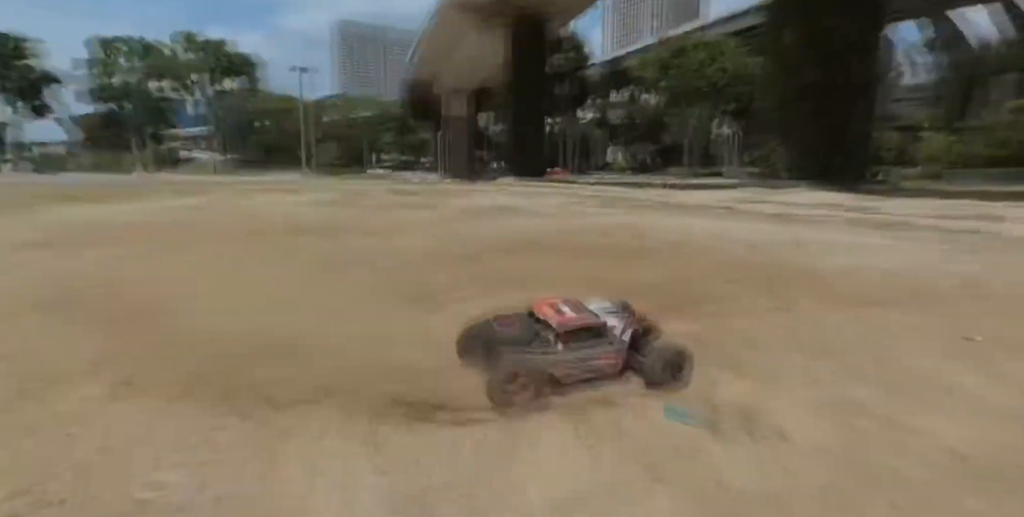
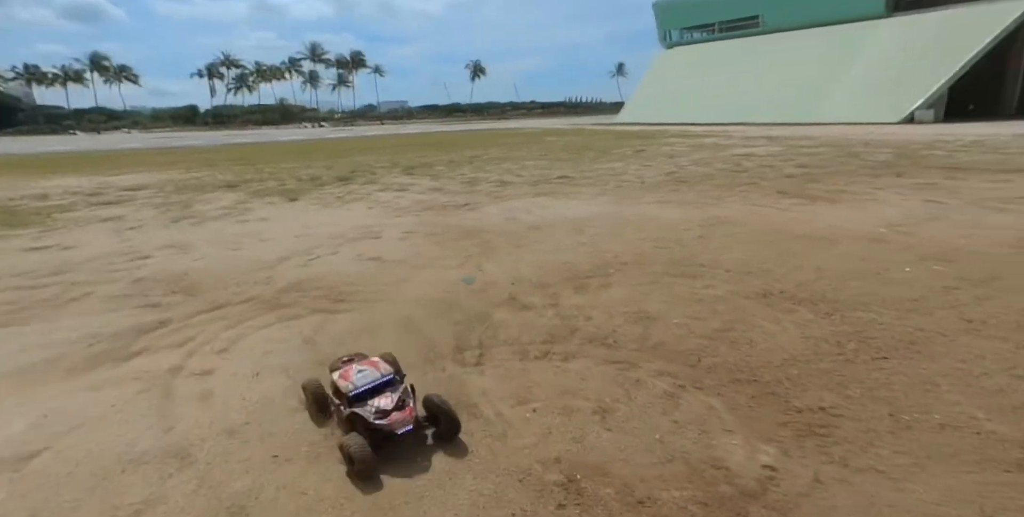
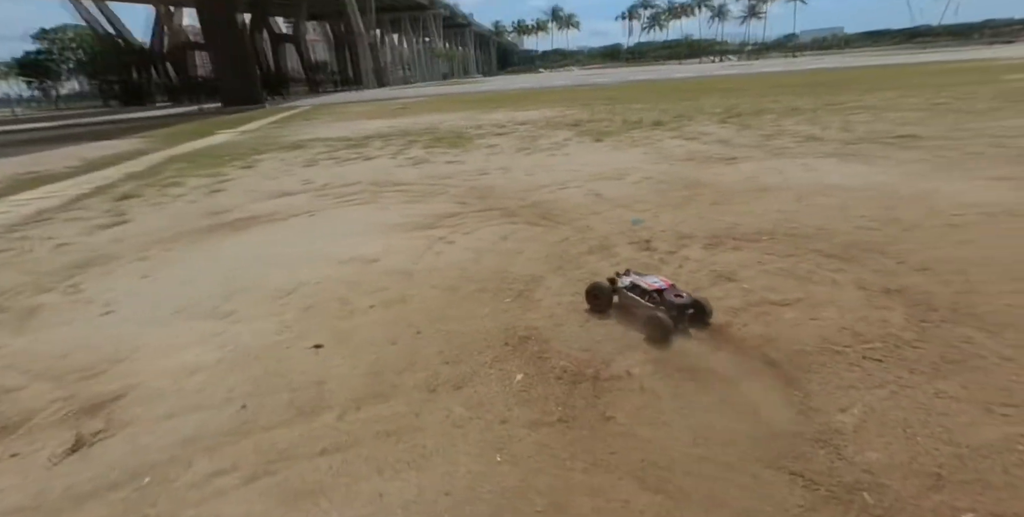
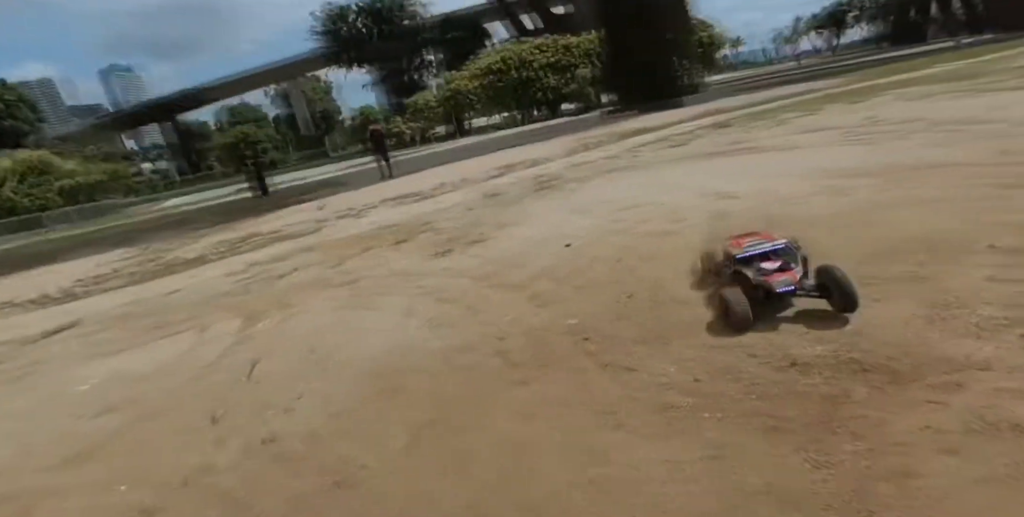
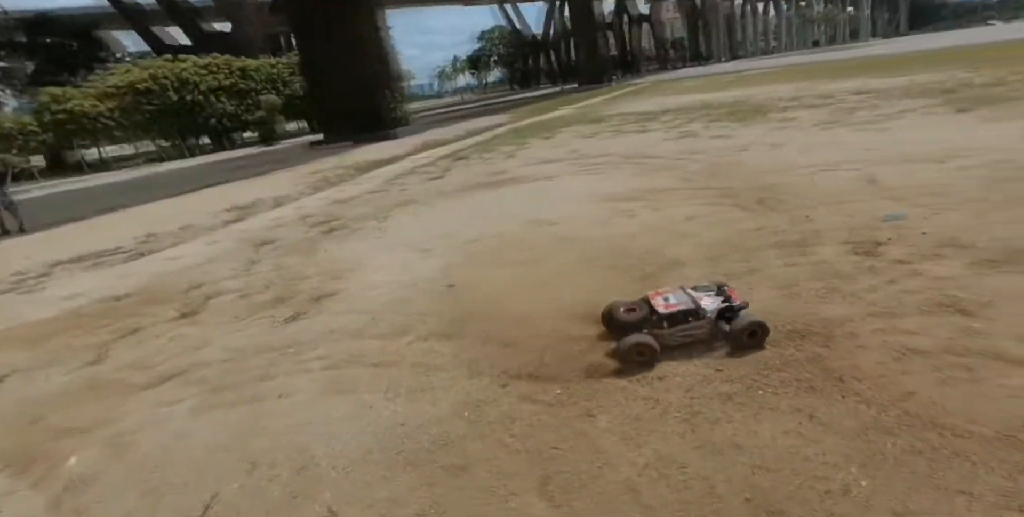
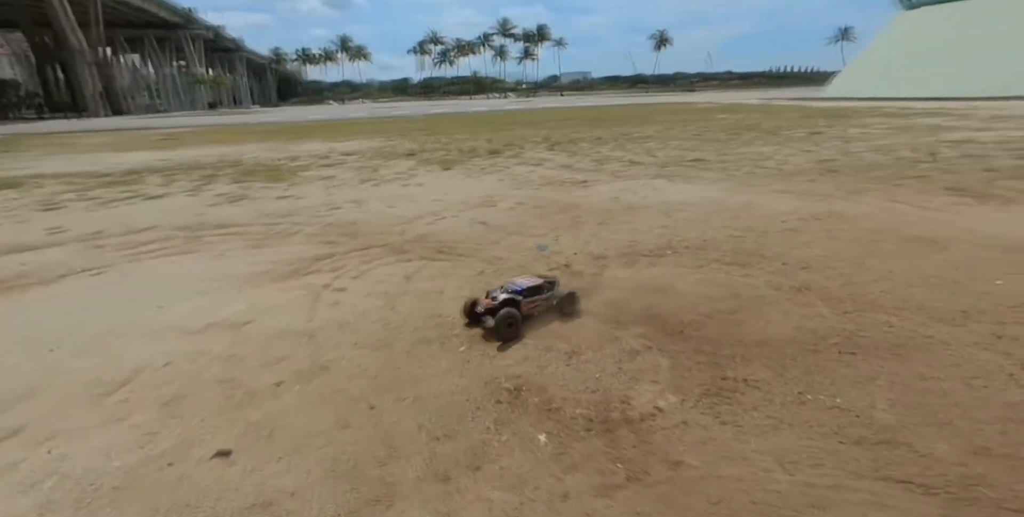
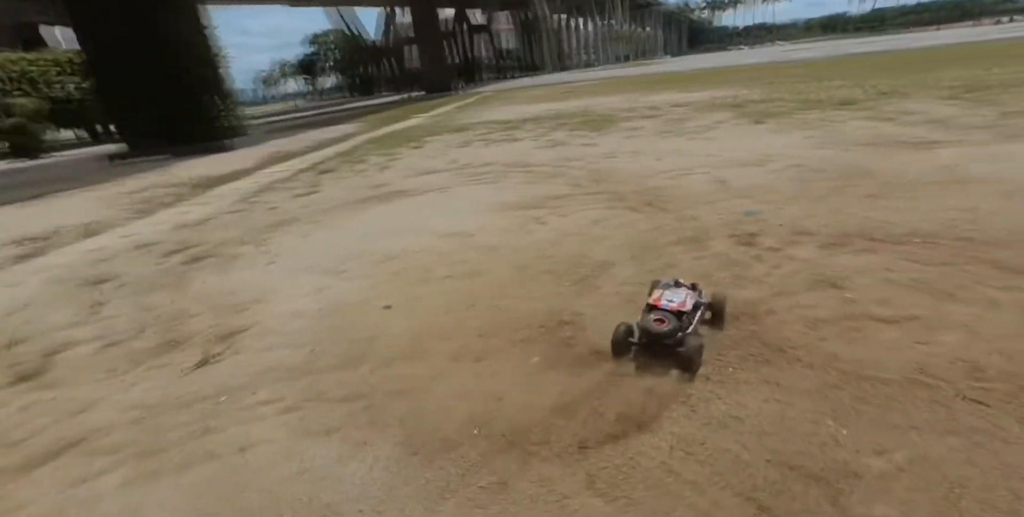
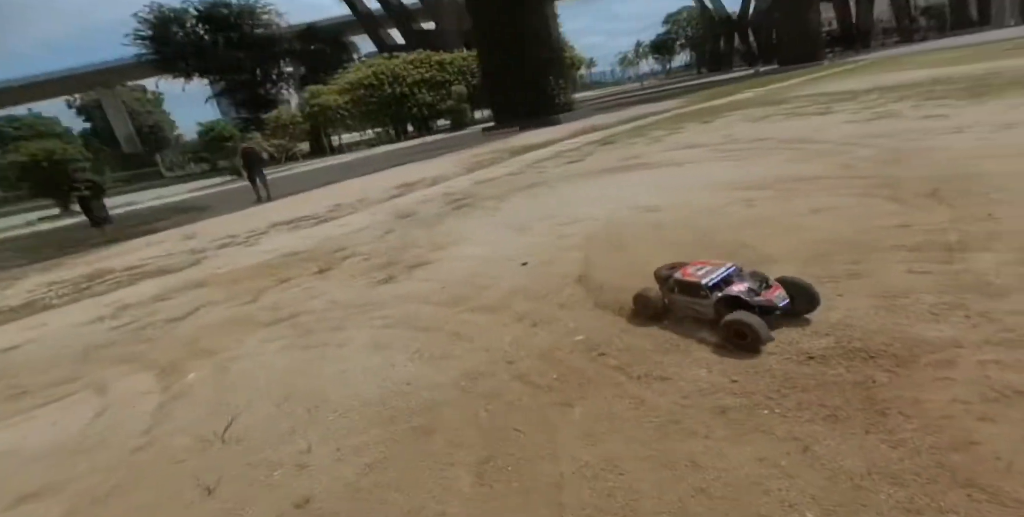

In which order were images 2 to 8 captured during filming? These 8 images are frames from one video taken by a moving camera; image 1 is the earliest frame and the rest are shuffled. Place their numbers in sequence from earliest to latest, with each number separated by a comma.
4, 8, 5, 7, 3, 6, 2
